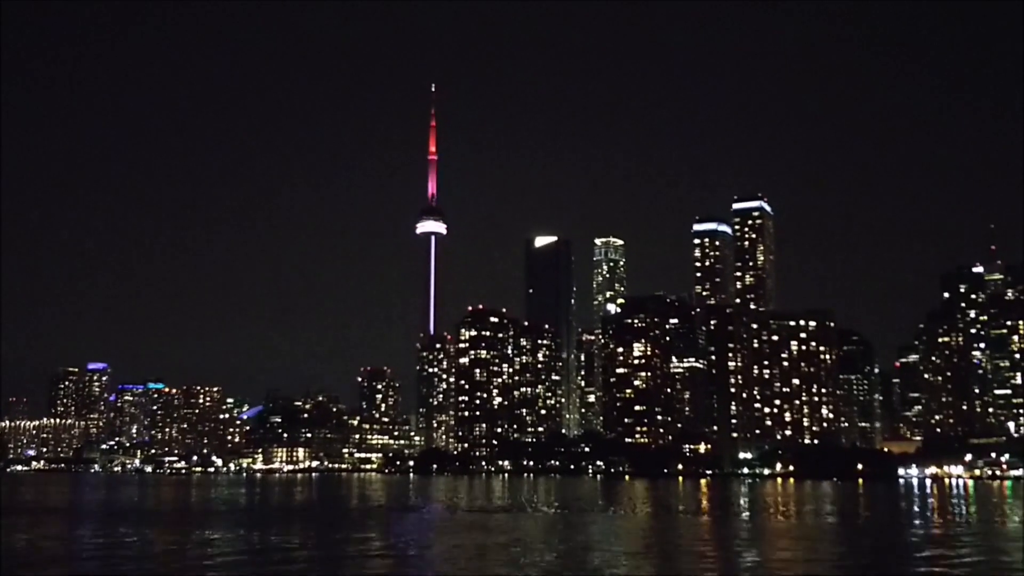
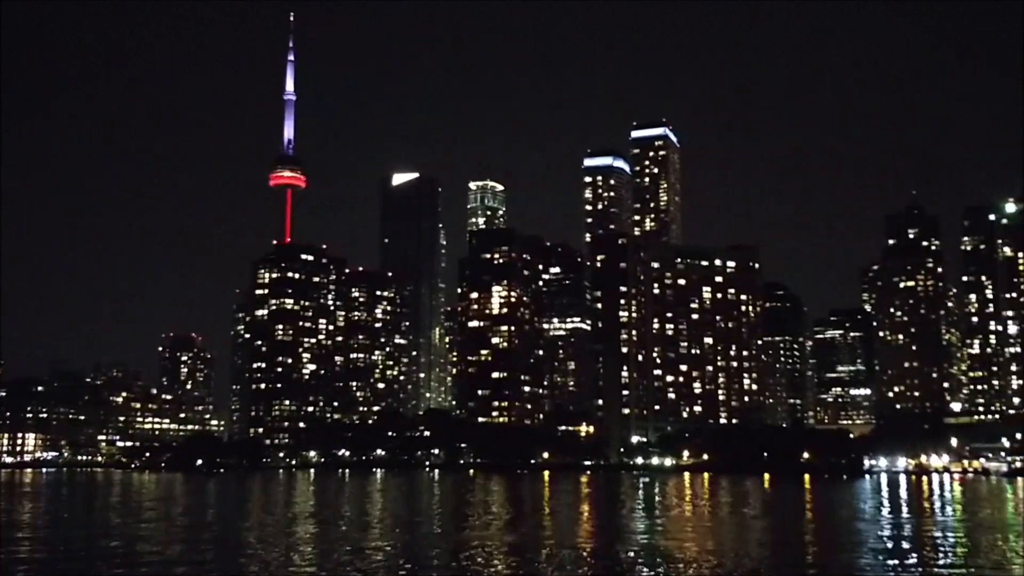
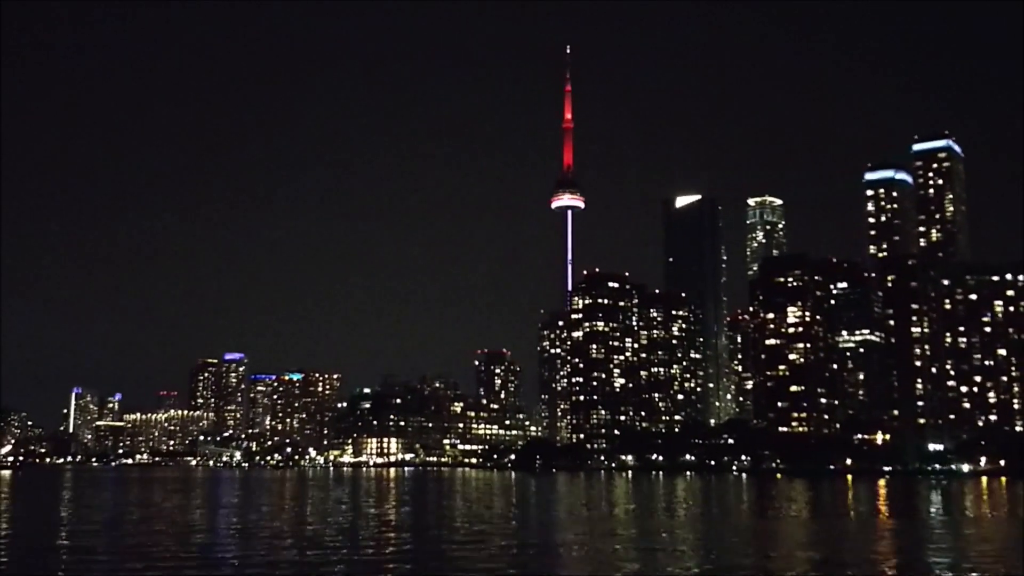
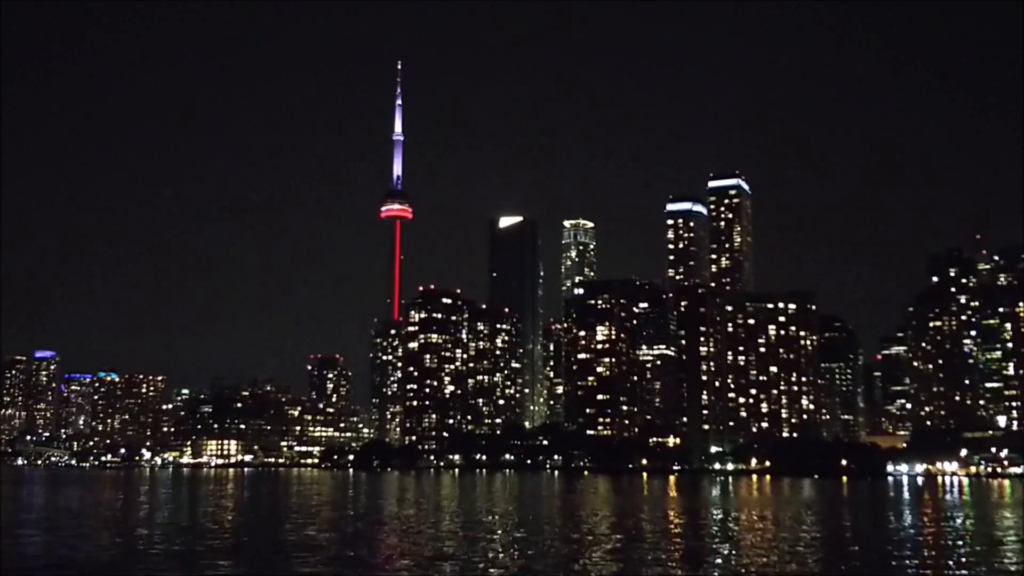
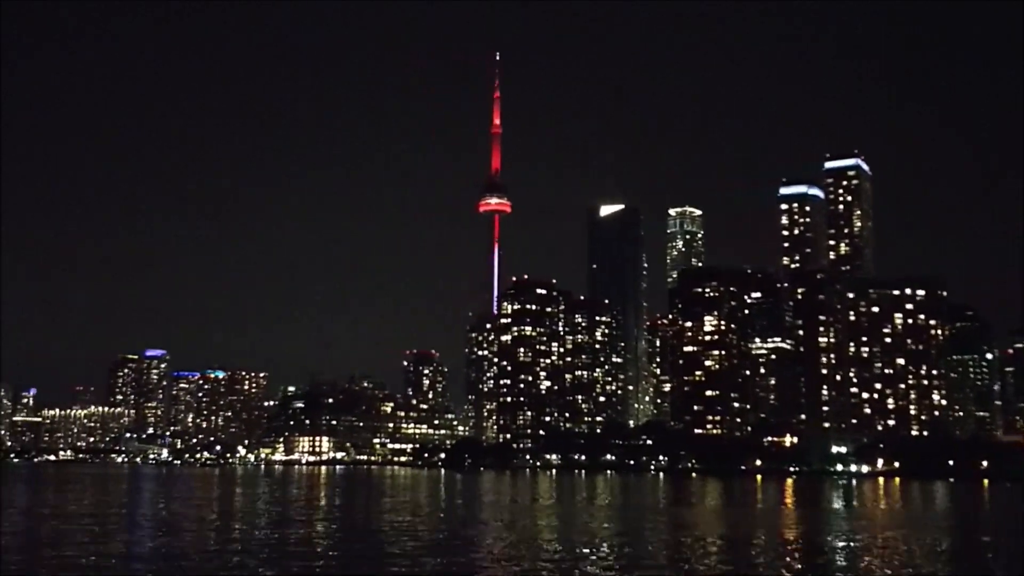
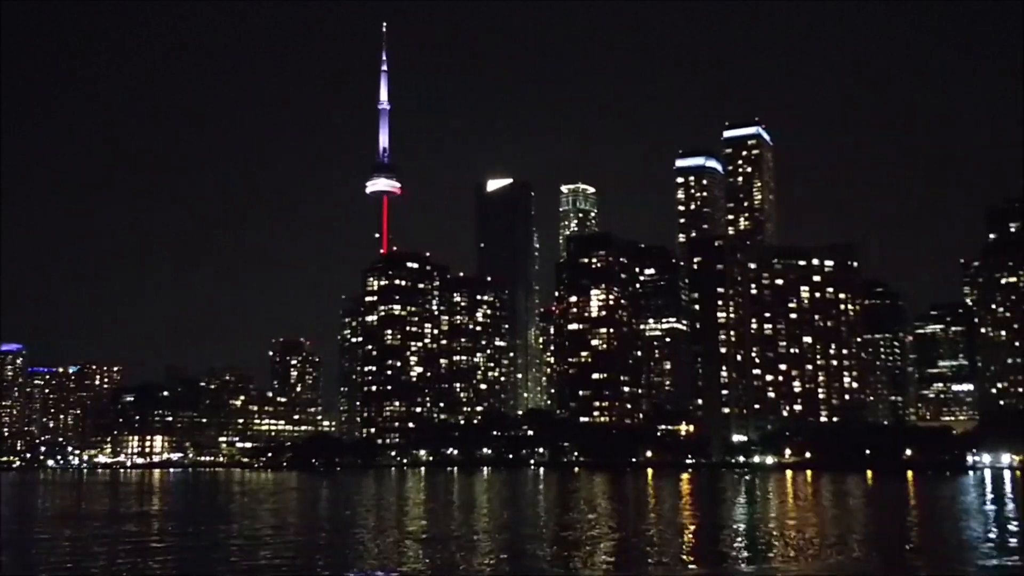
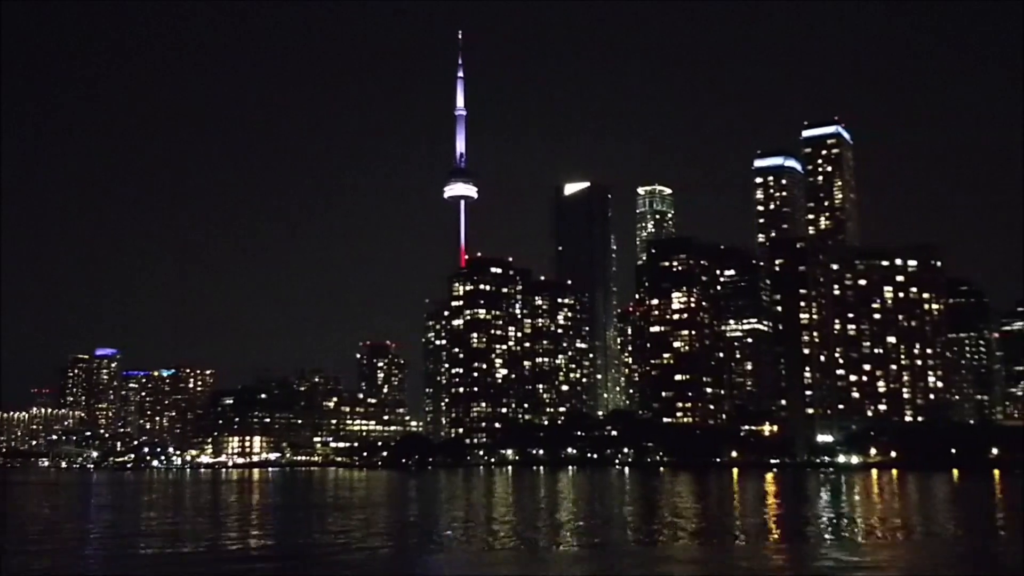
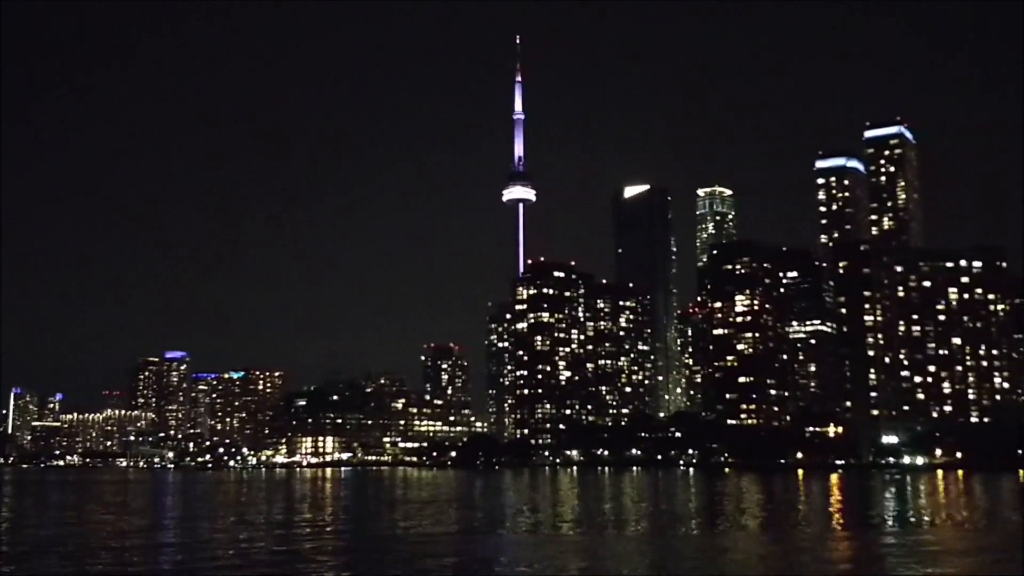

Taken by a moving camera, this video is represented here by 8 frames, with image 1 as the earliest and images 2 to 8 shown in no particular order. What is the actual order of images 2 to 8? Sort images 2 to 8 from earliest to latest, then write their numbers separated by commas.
4, 5, 3, 8, 7, 6, 2
